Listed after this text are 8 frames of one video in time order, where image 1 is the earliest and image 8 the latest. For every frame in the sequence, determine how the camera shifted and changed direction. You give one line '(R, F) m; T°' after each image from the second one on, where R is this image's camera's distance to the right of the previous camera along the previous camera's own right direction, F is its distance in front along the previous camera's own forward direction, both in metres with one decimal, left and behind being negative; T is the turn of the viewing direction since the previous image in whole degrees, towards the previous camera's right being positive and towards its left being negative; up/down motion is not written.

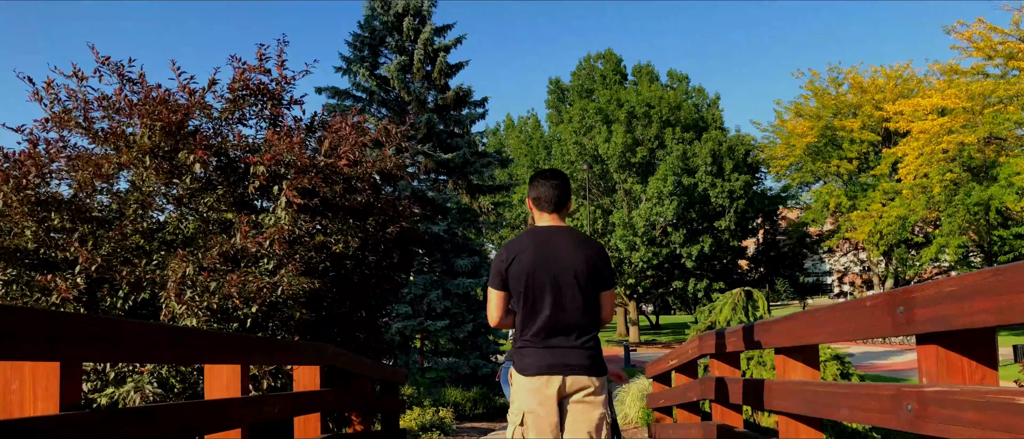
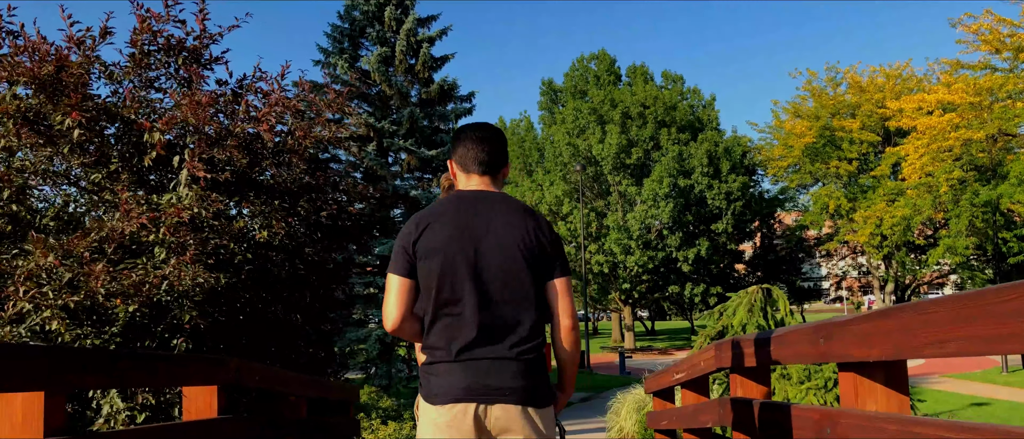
(+0.1, +0.8) m; 0°
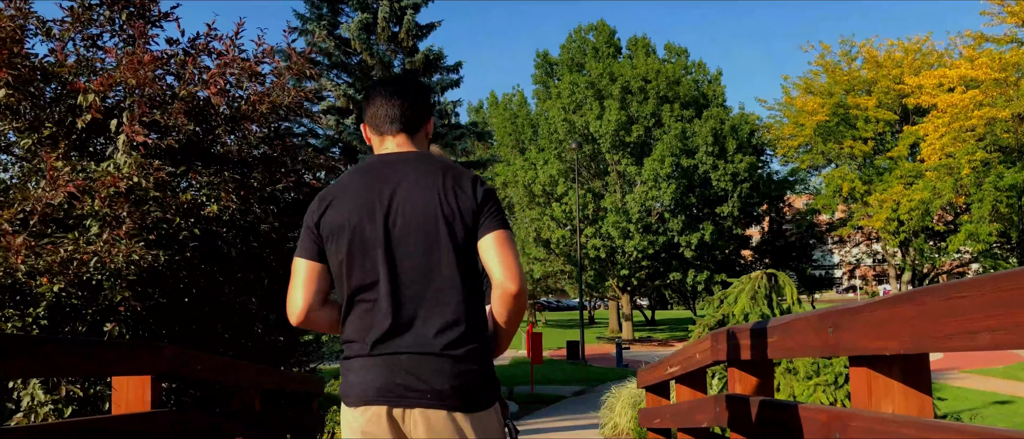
(+0.2, +1.2) m; 0°
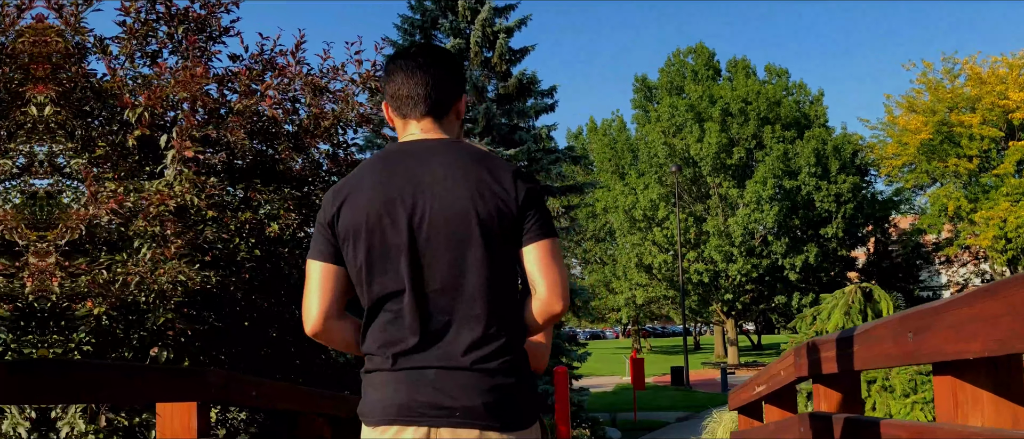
(+0.1, -0.2) m; -6°
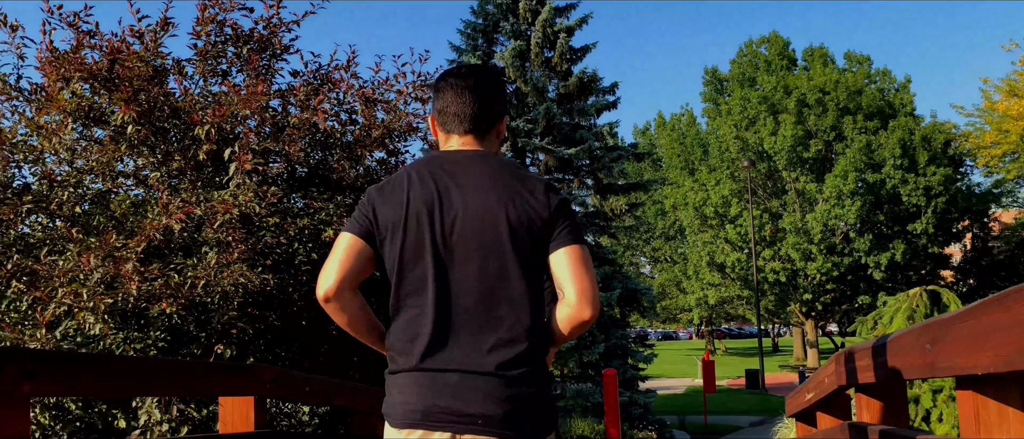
(+0.3, +0.4) m; -5°
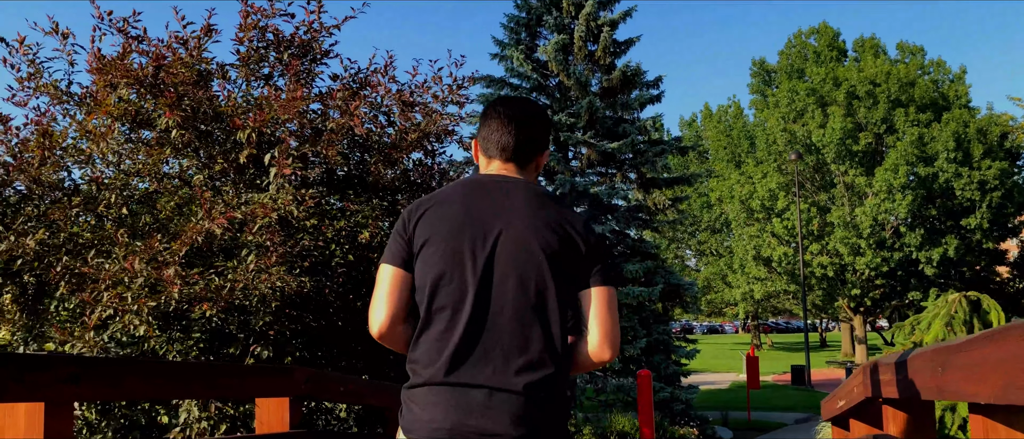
(+0.1, 0.0) m; -3°
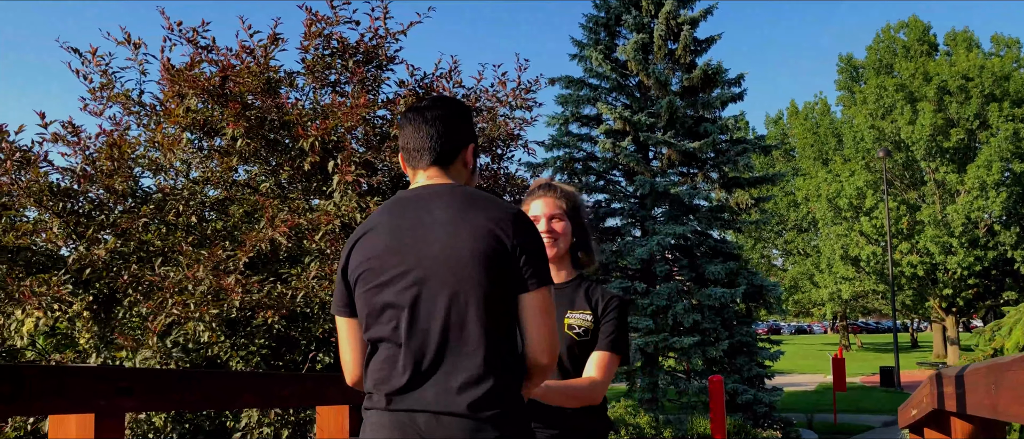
(+0.1, 0.0) m; -5°
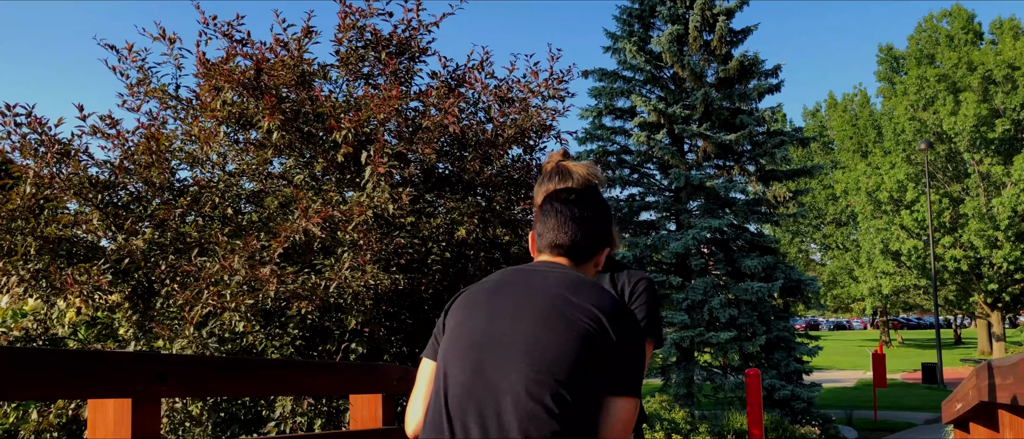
(0.0, 0.0) m; -2°
